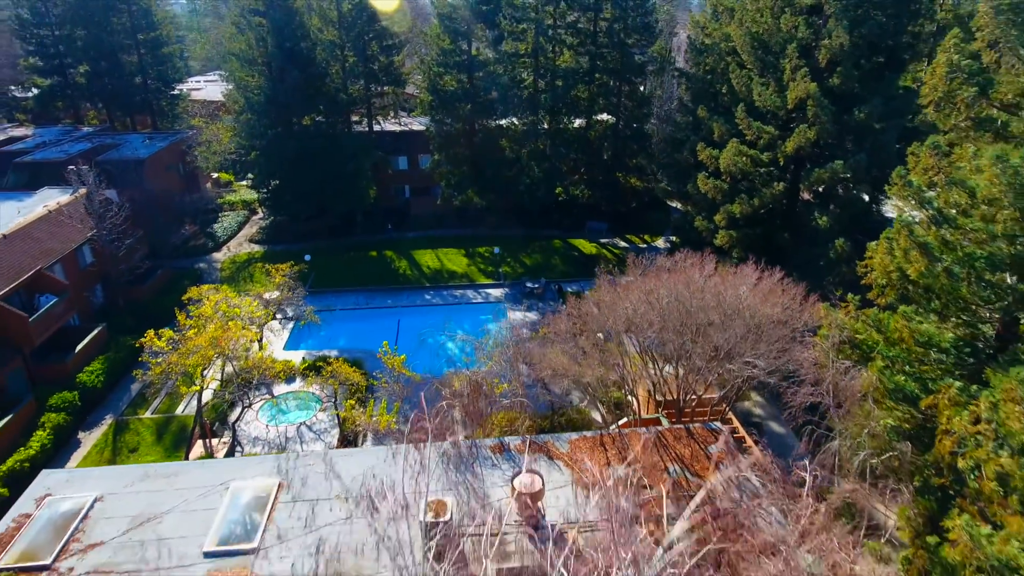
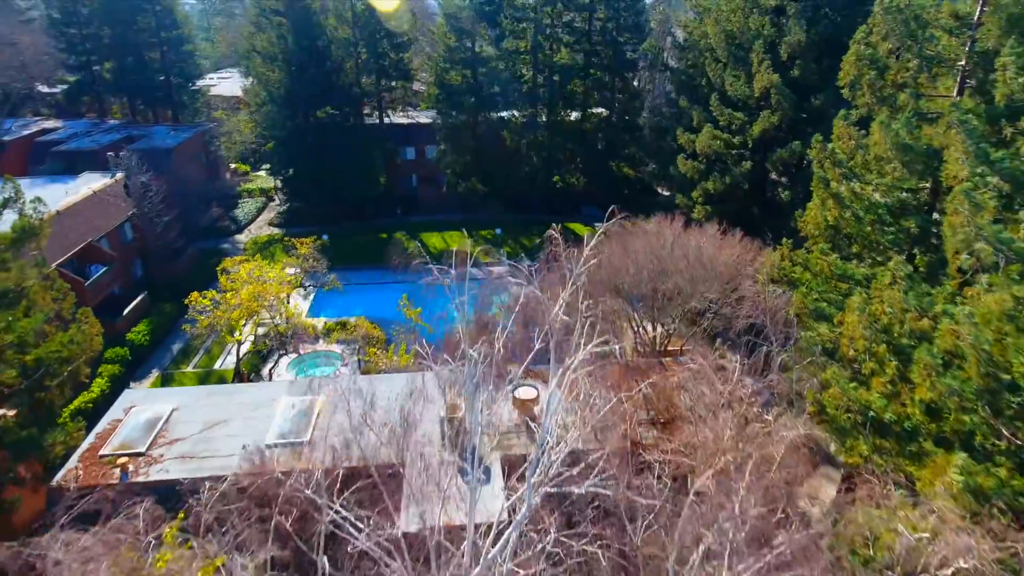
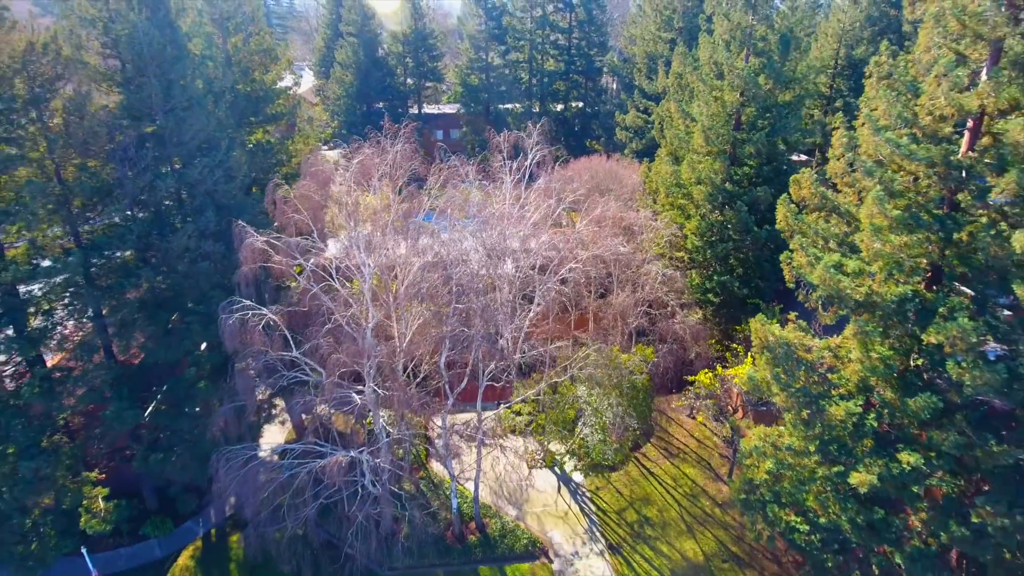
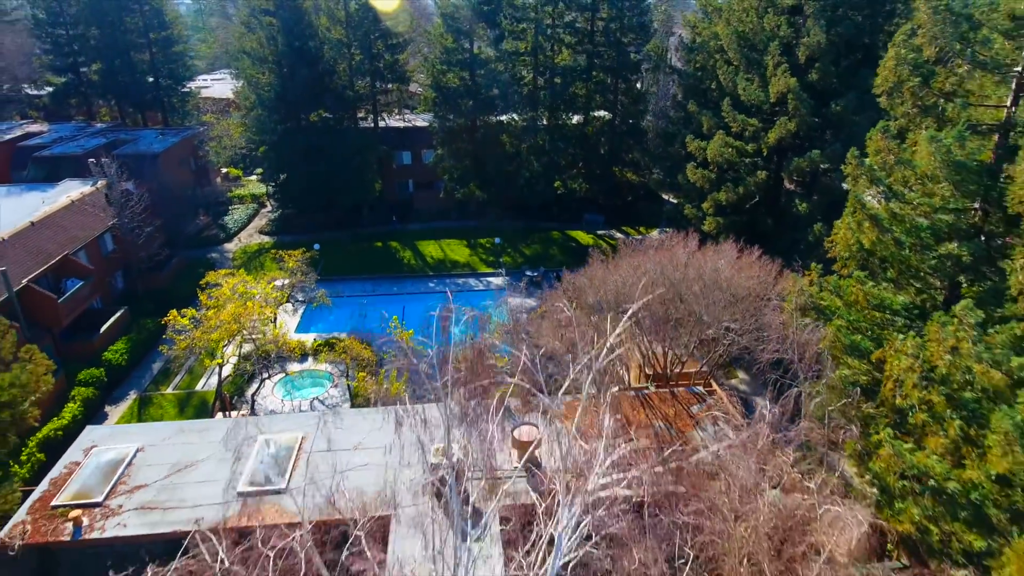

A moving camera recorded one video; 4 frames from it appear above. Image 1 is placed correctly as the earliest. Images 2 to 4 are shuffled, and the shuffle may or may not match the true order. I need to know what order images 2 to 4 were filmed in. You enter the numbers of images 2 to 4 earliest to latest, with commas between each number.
4, 2, 3
